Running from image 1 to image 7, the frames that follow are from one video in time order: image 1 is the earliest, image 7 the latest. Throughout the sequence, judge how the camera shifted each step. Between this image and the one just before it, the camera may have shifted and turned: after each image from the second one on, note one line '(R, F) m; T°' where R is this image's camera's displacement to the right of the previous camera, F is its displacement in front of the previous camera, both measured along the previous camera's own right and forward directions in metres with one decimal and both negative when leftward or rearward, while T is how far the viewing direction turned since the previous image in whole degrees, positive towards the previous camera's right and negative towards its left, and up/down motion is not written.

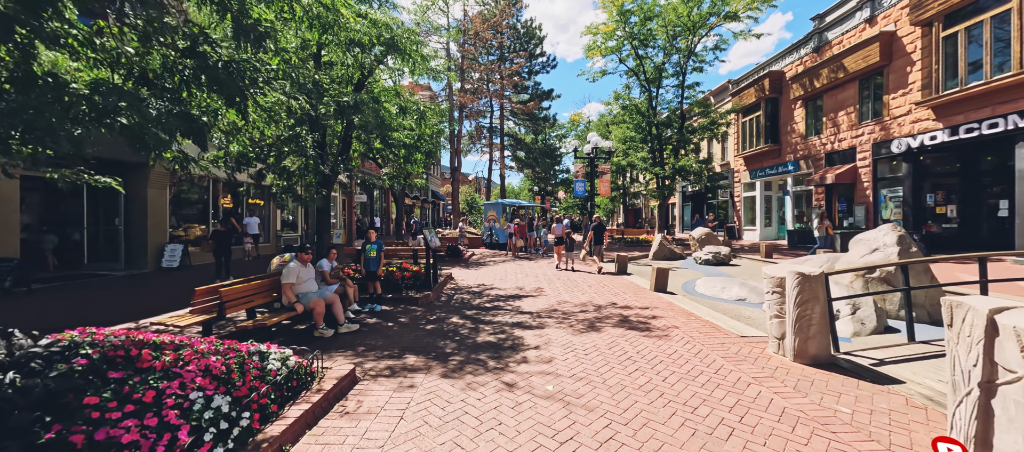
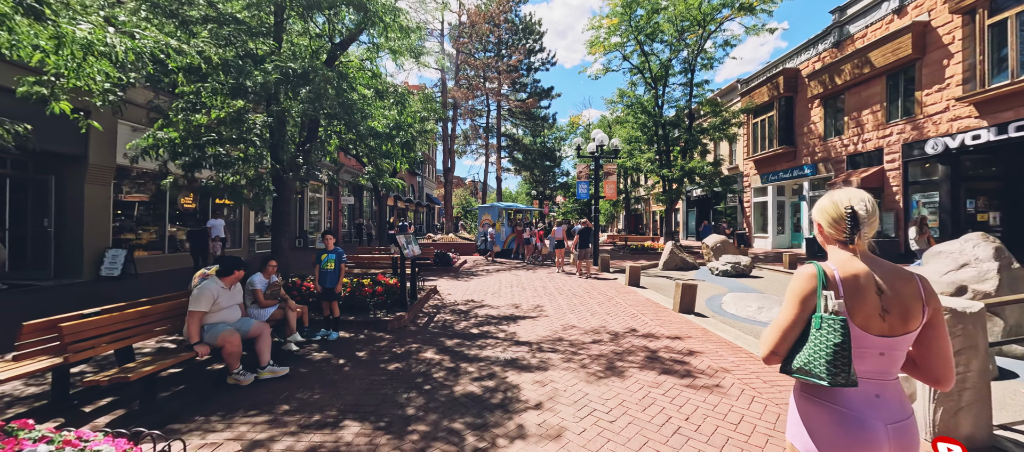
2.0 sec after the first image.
(0.0, +1.5) m; 0°
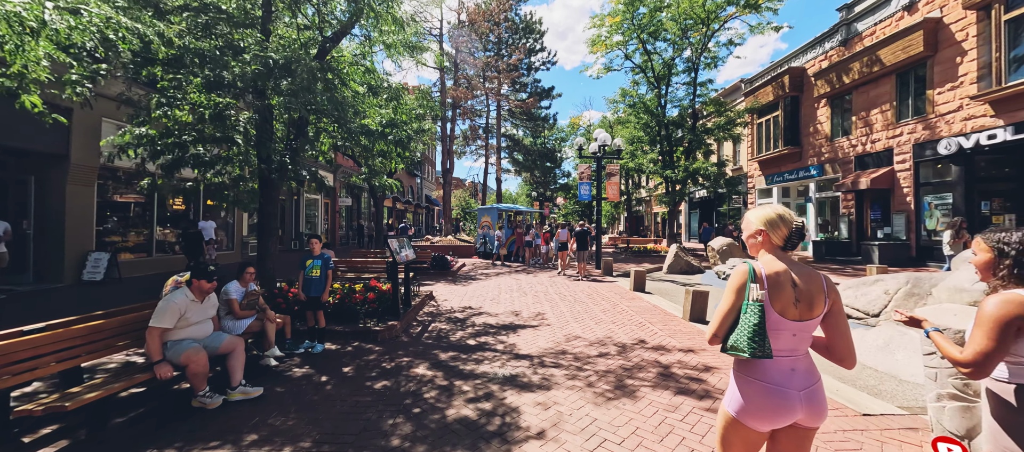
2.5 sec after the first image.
(0.0, +0.4) m; 0°
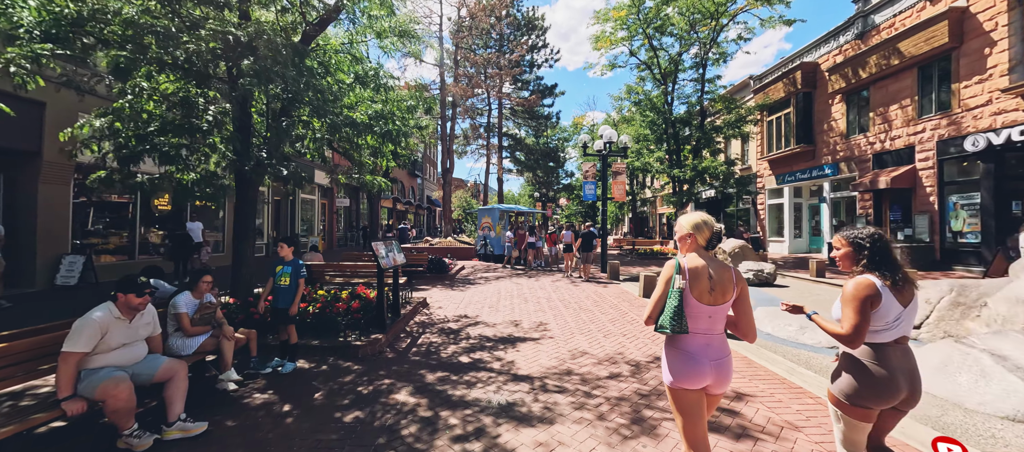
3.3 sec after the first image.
(+0.1, +0.6) m; 0°
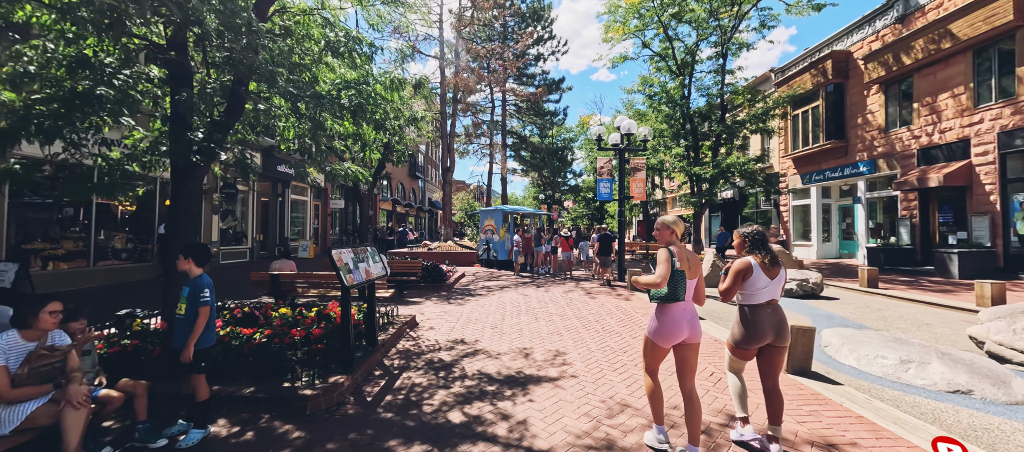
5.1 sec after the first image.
(-0.1, +1.4) m; 0°
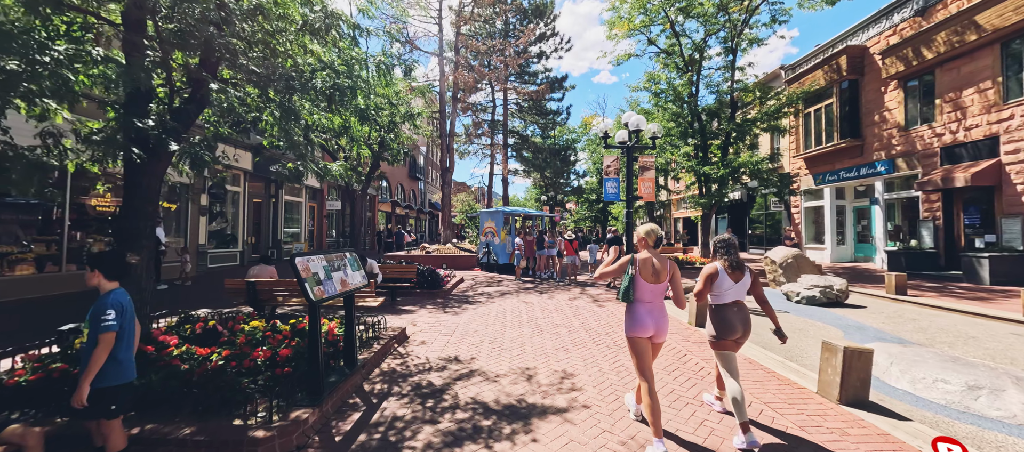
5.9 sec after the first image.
(0.0, +0.7) m; 0°
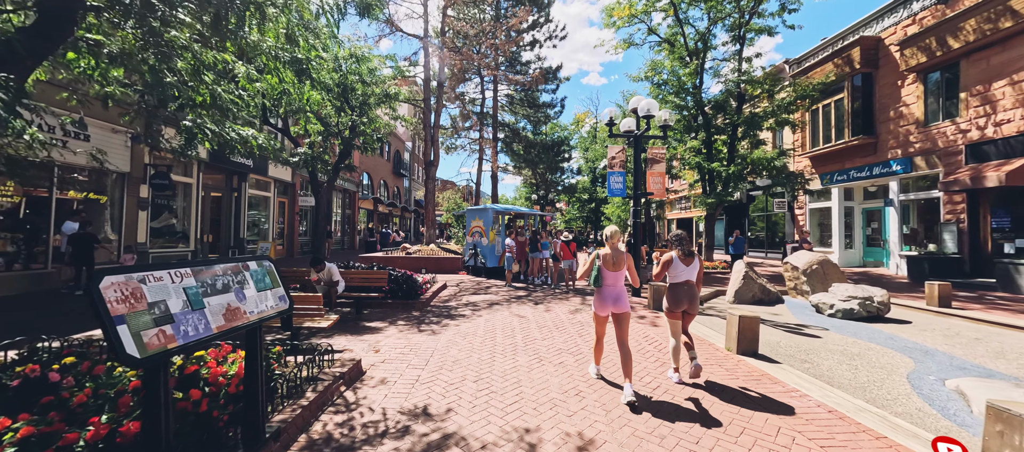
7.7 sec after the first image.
(-0.1, +1.4) m; +2°
